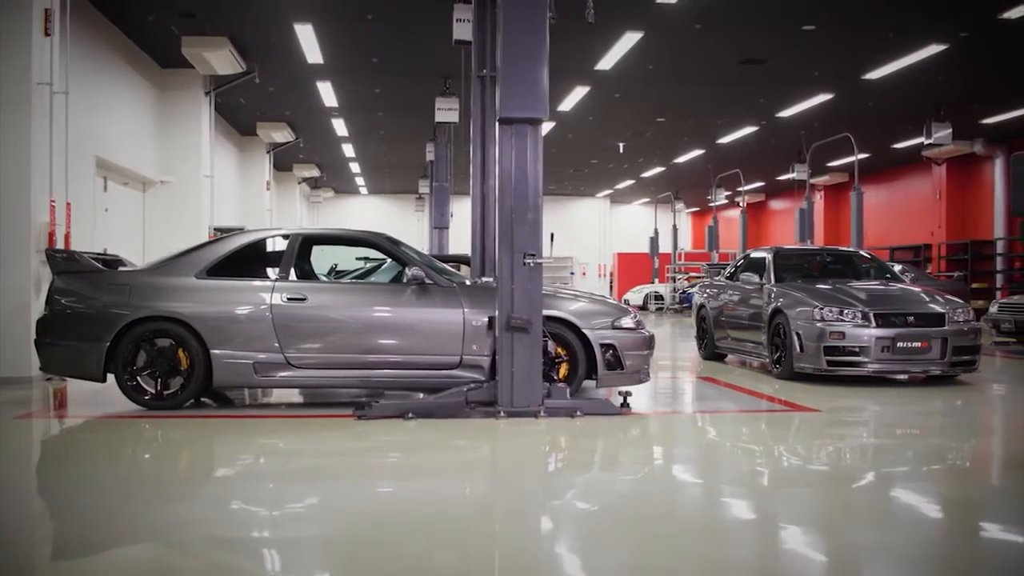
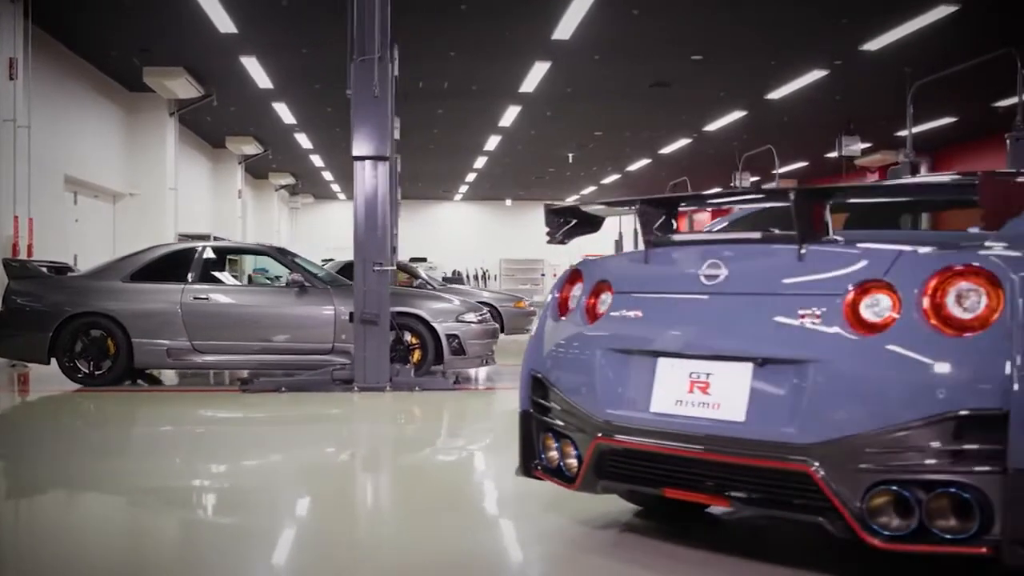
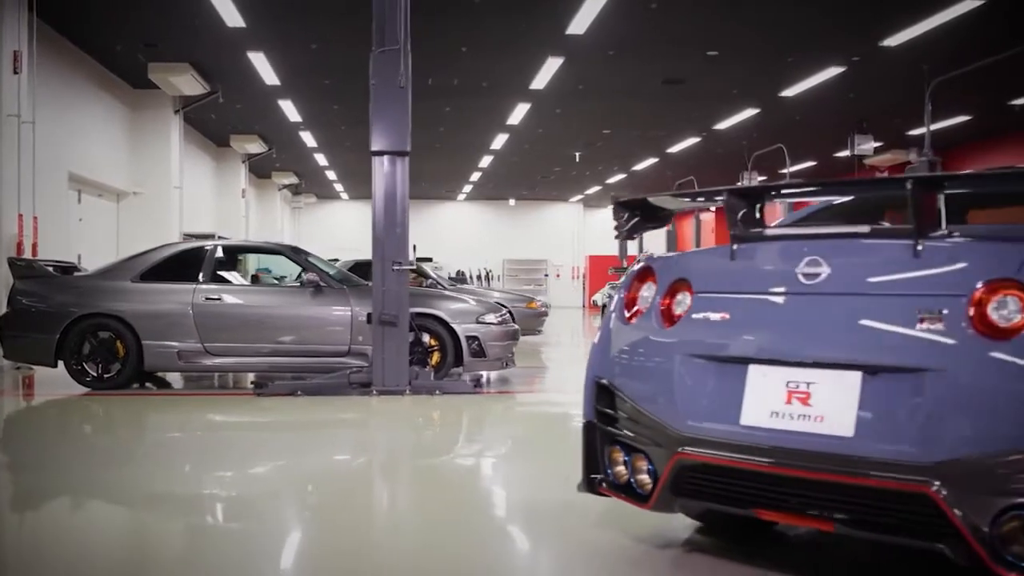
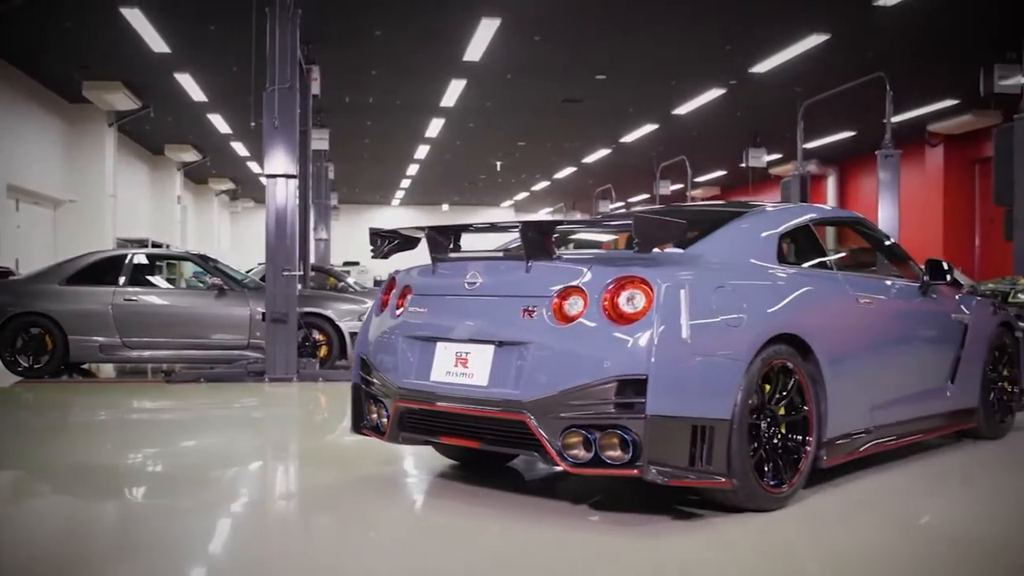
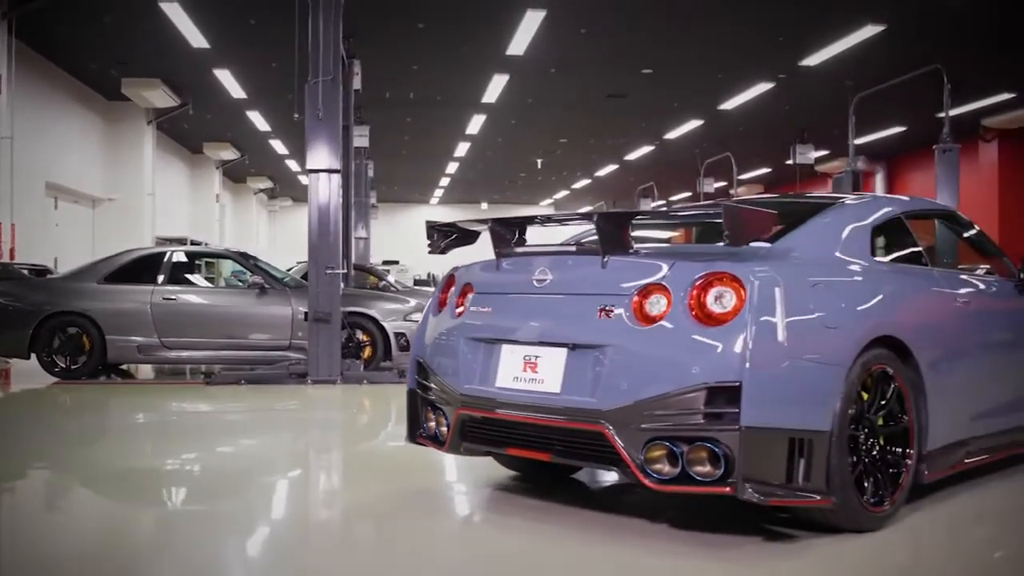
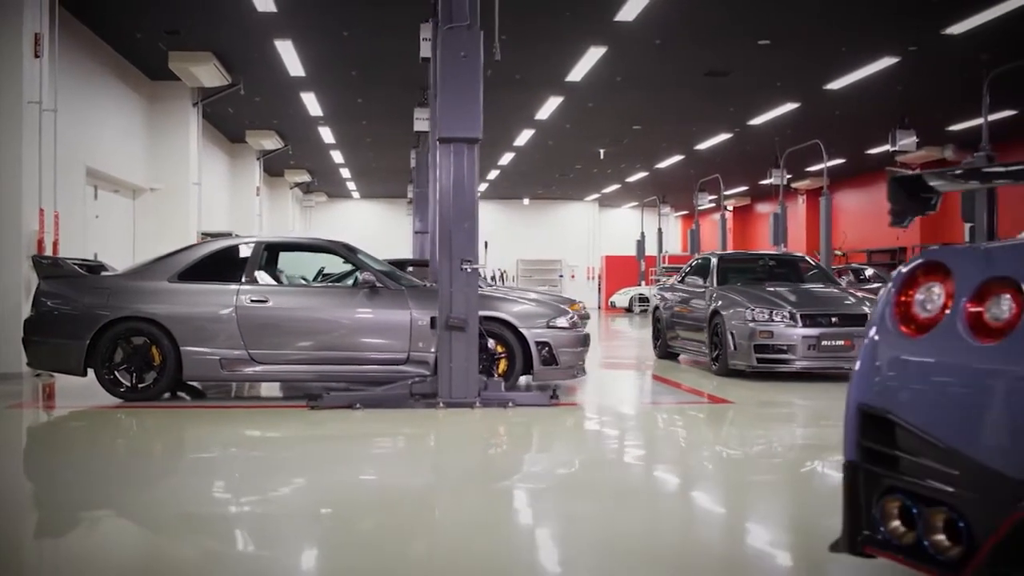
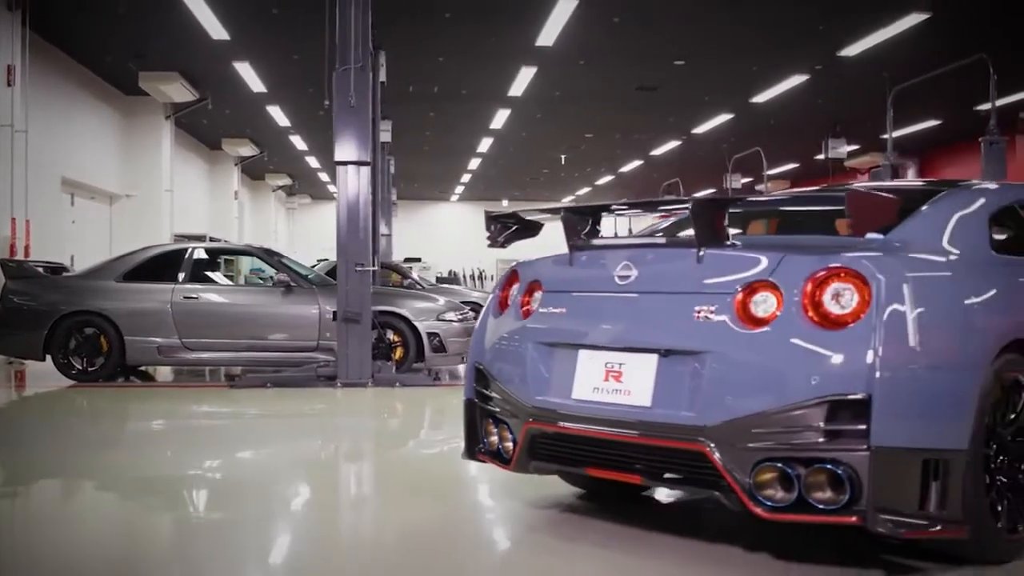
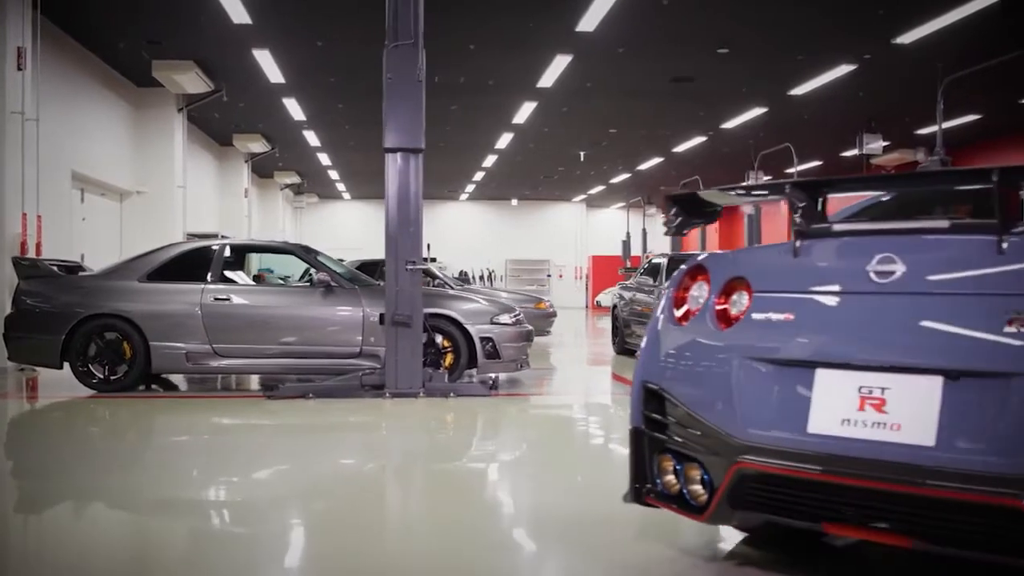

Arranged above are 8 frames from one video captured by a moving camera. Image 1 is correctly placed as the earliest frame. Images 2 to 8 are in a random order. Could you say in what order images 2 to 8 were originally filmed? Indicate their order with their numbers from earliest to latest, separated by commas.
6, 8, 3, 2, 7, 5, 4
